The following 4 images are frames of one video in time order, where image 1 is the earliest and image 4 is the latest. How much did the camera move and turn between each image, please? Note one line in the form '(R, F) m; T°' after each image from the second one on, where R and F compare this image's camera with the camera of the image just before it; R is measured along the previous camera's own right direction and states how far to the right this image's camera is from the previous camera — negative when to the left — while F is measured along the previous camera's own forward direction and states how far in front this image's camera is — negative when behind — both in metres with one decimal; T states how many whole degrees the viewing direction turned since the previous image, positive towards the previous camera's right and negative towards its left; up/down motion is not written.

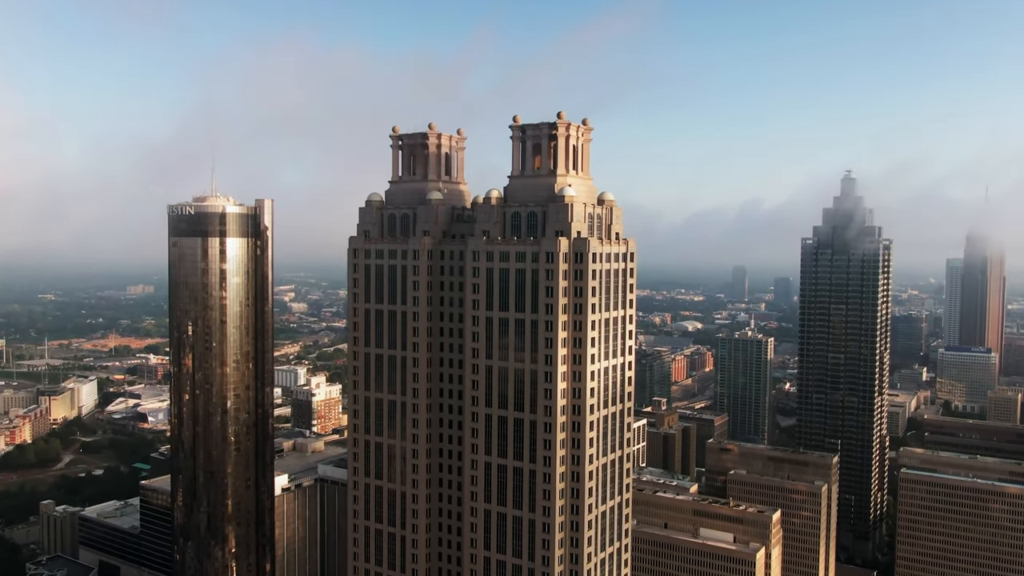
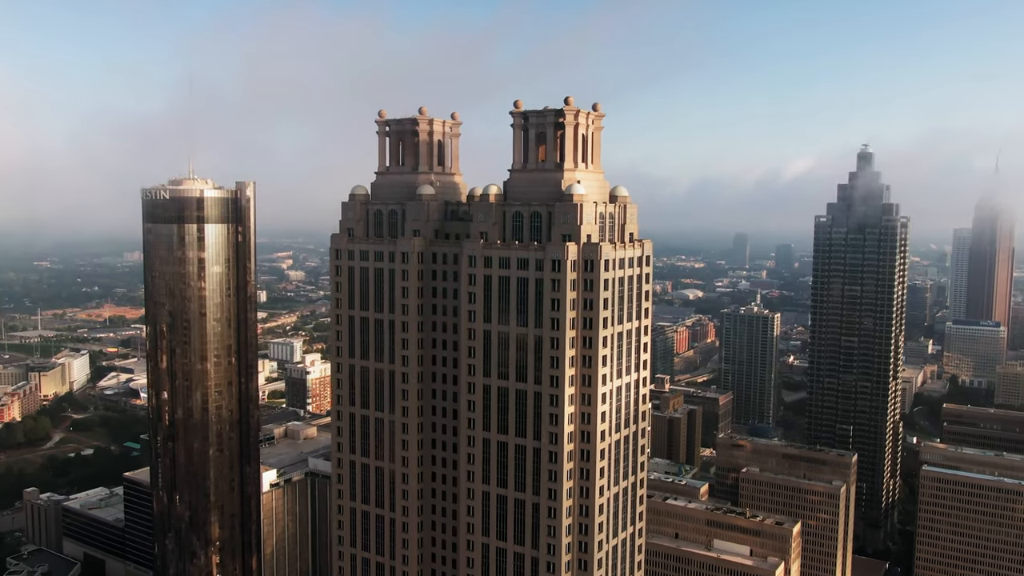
(-0.1, +8.6) m; 0°
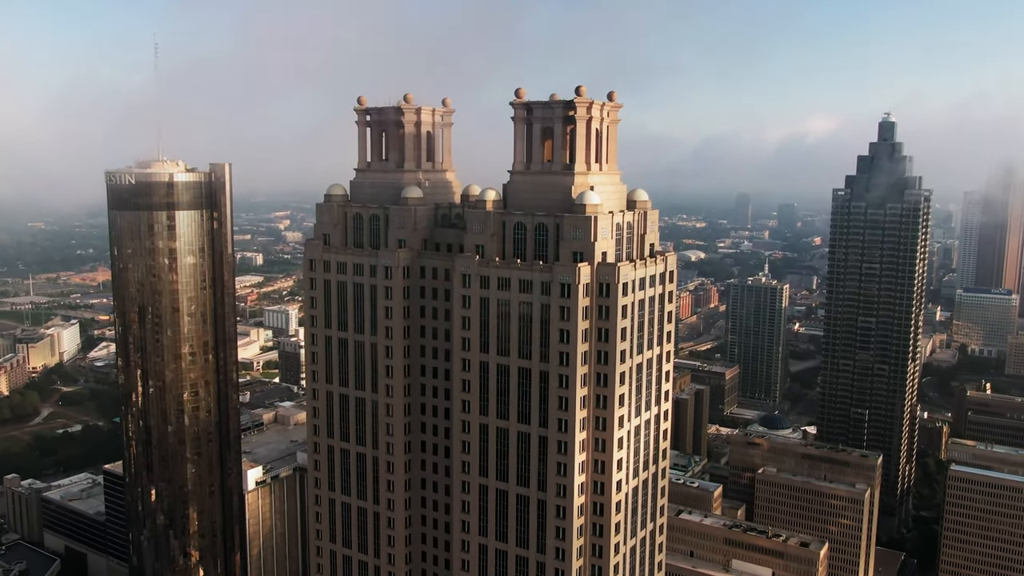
(-0.1, +9.8) m; 0°
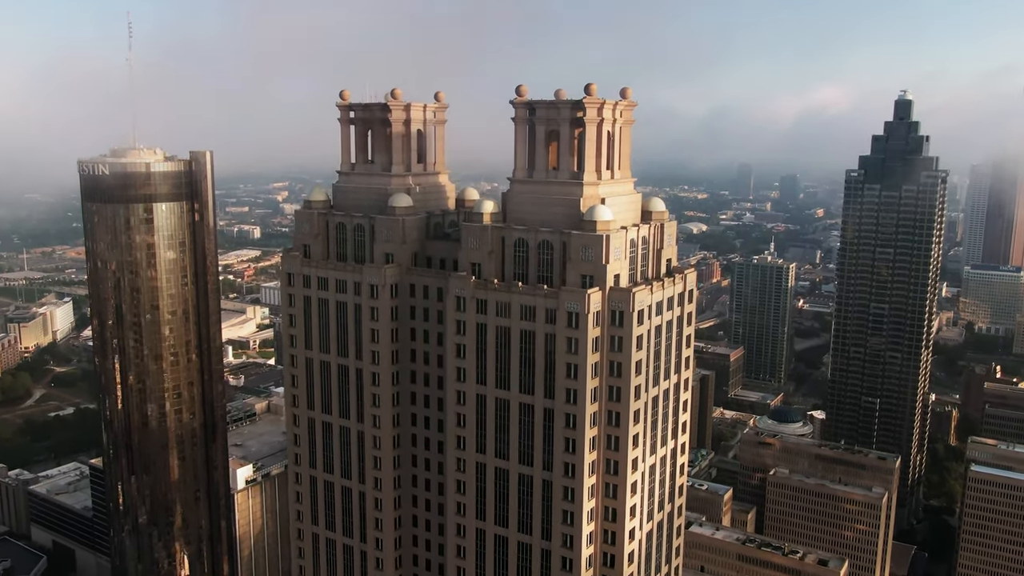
(0.0, +6.3) m; 0°
